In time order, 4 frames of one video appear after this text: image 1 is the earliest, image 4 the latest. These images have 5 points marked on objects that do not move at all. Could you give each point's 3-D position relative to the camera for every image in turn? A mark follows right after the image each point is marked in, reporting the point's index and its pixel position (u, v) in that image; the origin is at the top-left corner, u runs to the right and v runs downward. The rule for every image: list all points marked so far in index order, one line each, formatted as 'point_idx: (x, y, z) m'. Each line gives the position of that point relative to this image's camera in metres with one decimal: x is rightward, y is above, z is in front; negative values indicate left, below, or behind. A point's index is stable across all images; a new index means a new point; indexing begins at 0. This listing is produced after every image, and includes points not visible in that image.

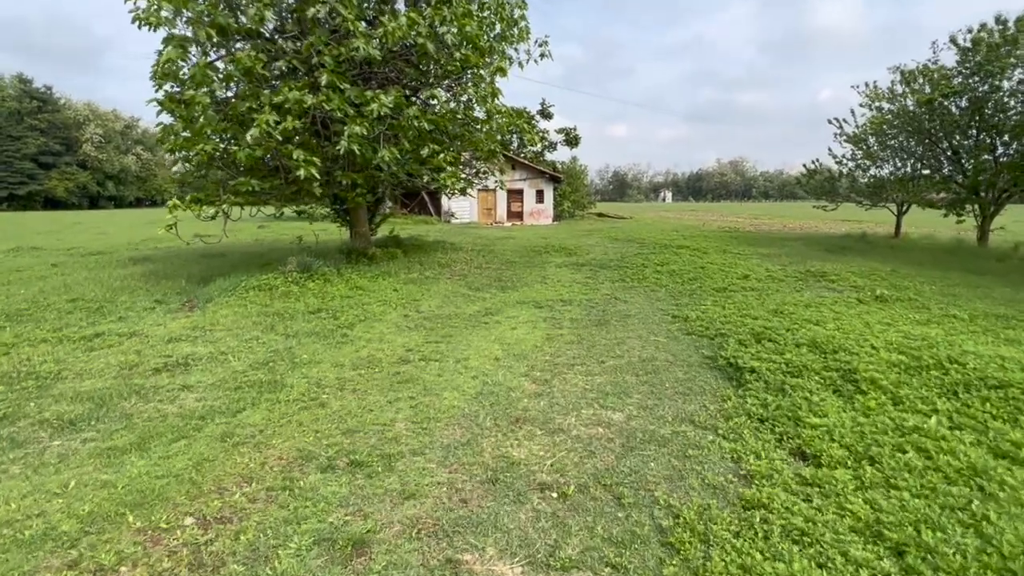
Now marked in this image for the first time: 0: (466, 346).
0: (-0.4, -0.5, +5.1) m
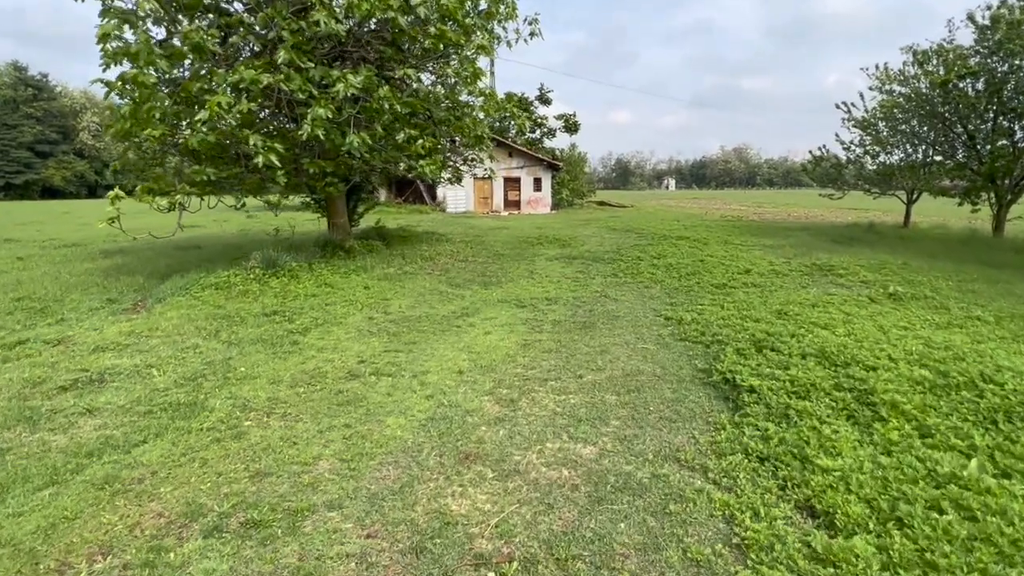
0: (-0.7, -0.5, +4.5) m
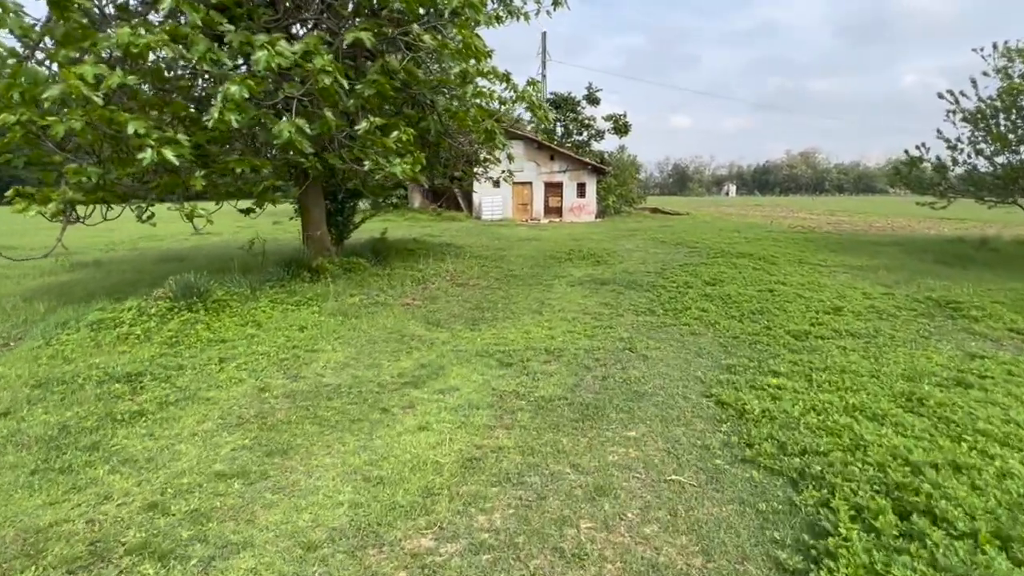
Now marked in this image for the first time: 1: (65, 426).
0: (-1.0, -0.9, +2.6) m
1: (-2.5, -0.8, +3.2) m
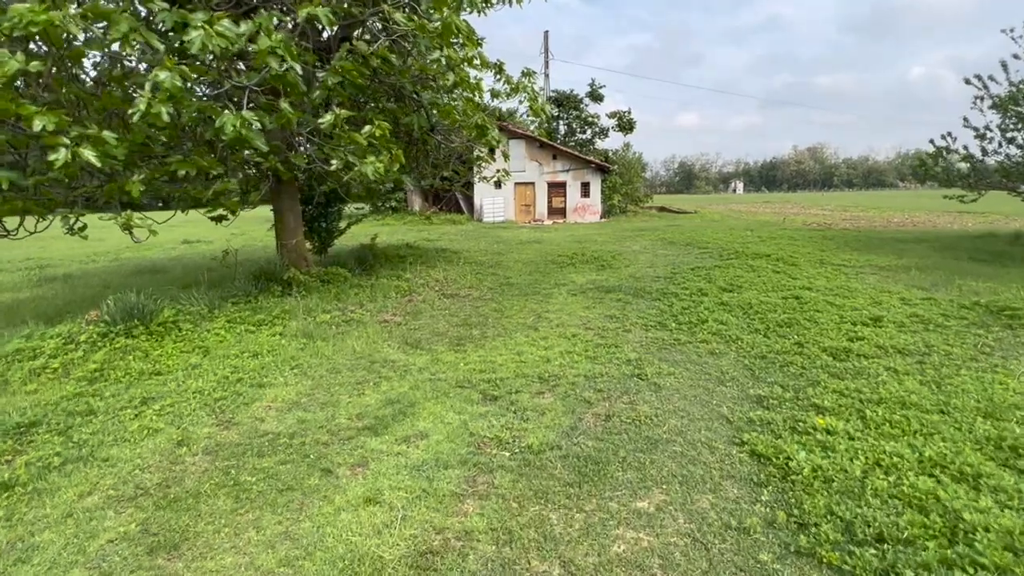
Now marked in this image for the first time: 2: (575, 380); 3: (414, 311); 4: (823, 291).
0: (-1.2, -1.1, +1.8) m
1: (-2.6, -0.9, +2.4) m
2: (+0.5, -0.7, +4.2) m
3: (-1.1, -0.3, +6.3) m
4: (+3.8, 0.0, +6.8) m
